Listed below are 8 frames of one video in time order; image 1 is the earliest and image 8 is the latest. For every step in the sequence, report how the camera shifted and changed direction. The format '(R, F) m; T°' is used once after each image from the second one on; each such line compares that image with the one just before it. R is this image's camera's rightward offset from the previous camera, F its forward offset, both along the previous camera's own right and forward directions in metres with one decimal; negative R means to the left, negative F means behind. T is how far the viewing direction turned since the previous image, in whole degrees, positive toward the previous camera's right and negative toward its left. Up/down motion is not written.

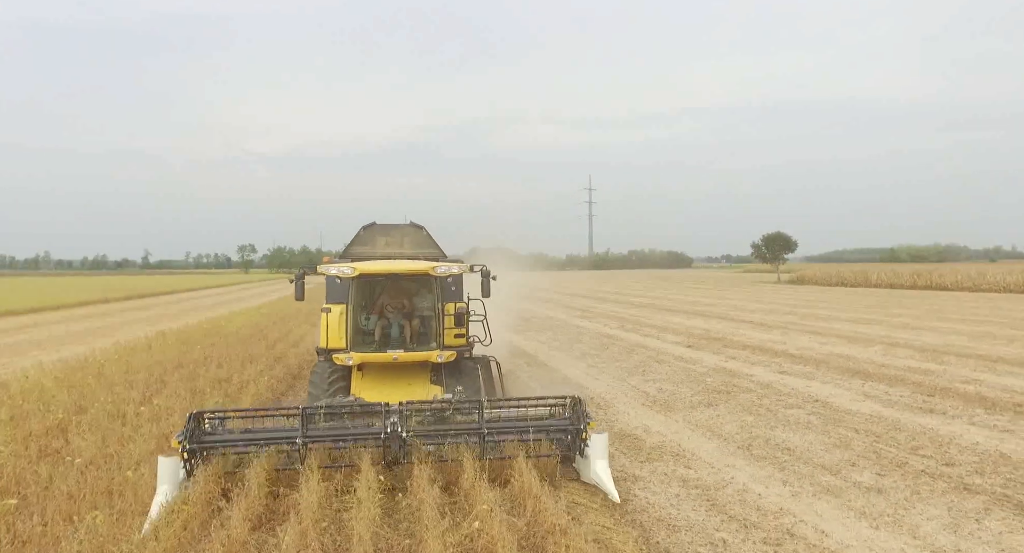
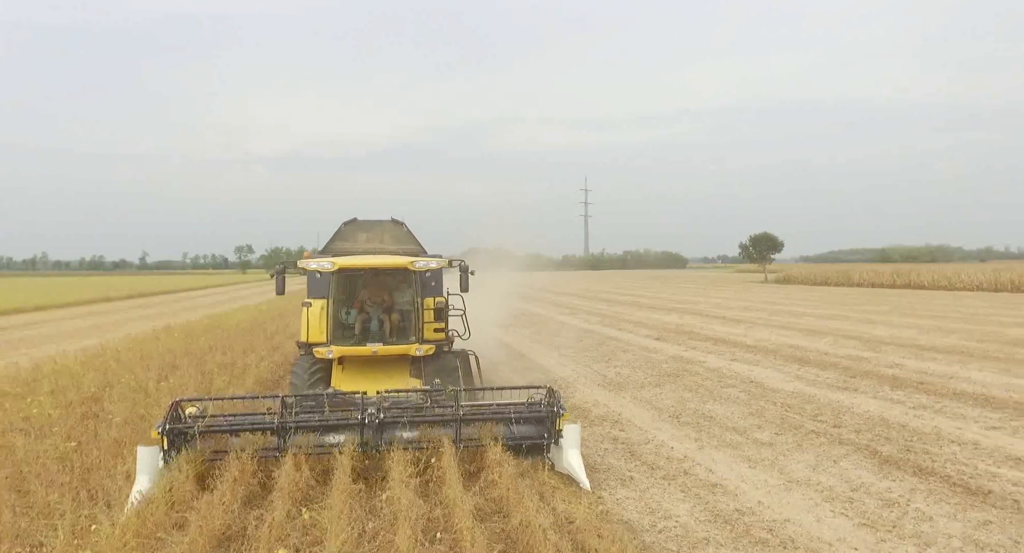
(+0.4, -1.4) m; 0°
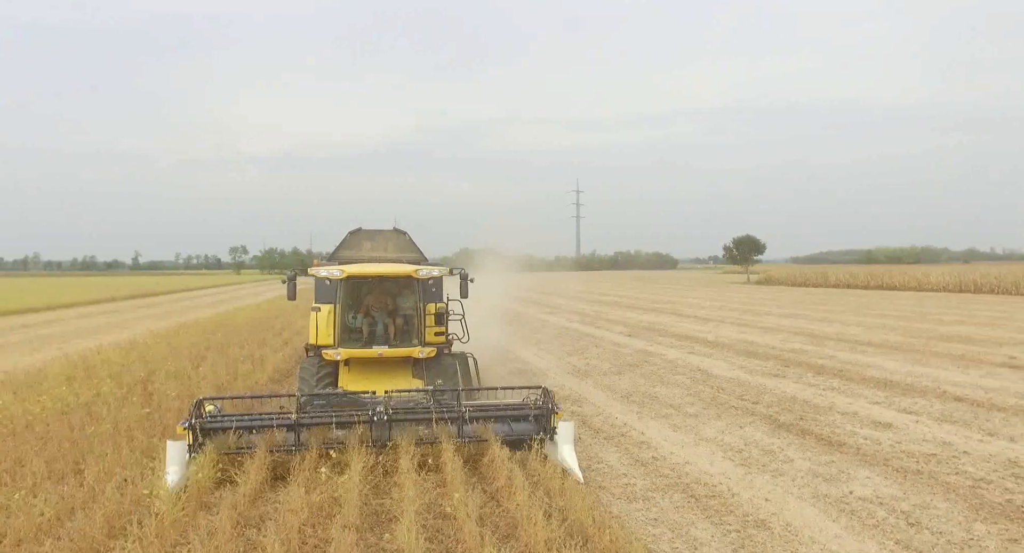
(+0.2, -1.9) m; +1°
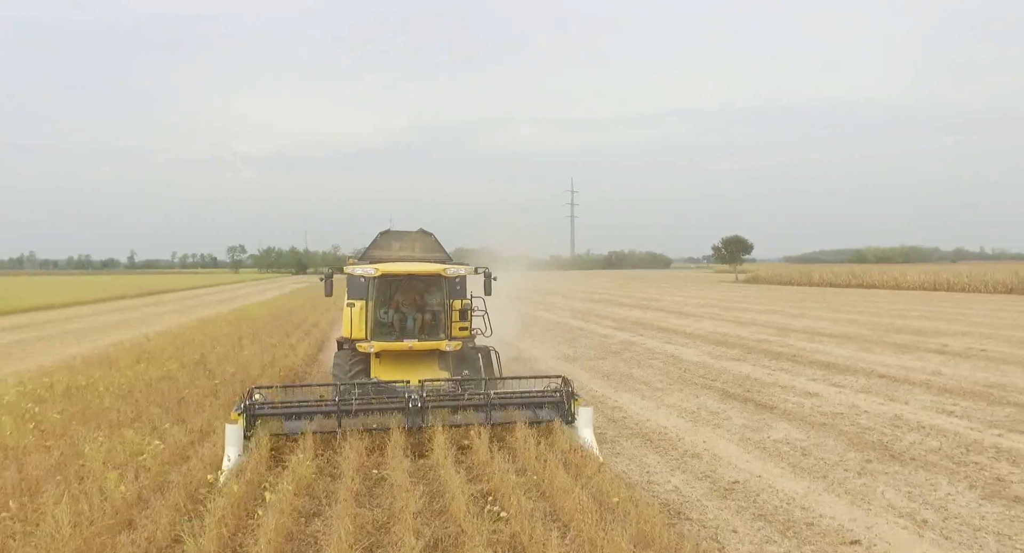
(-0.1, -2.0) m; 0°
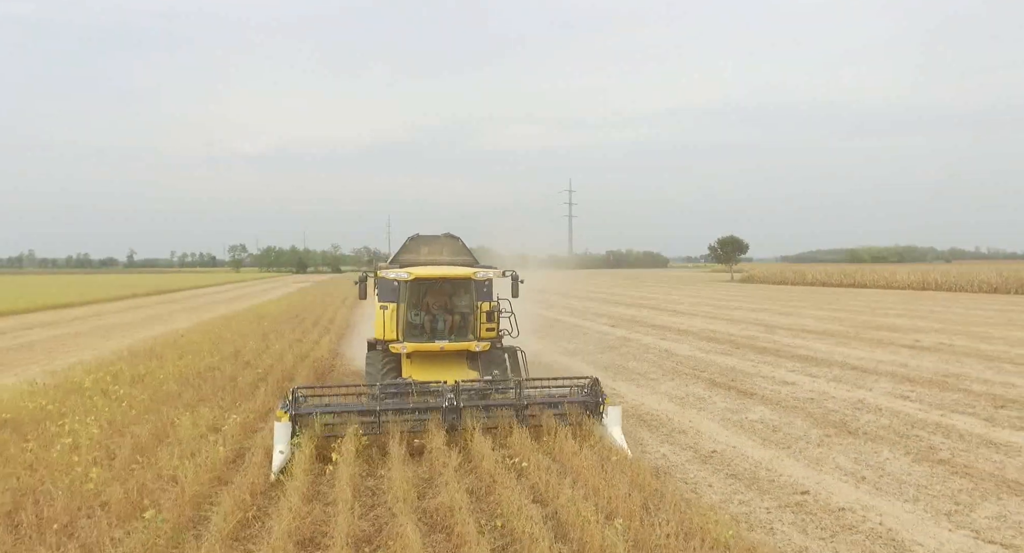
(-0.2, -1.3) m; 0°
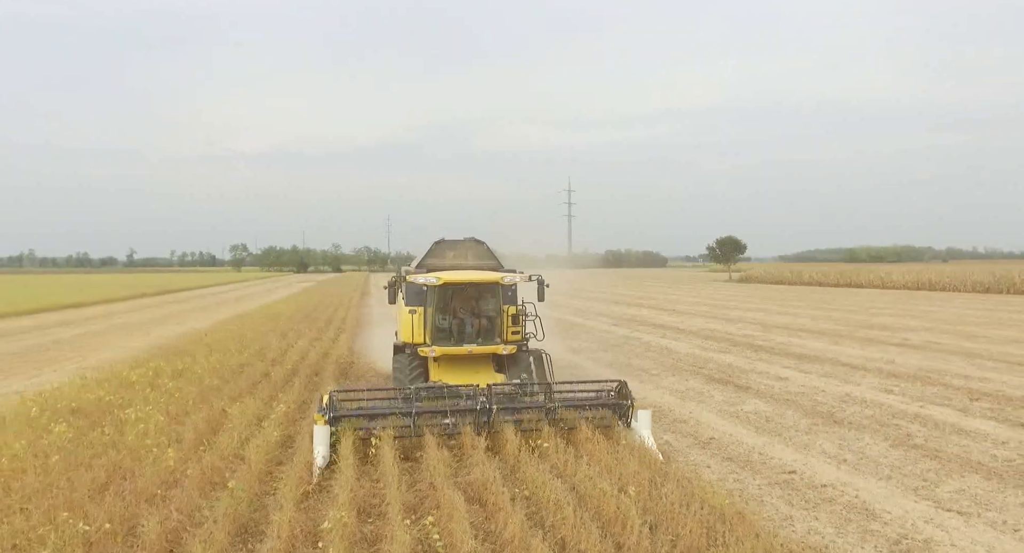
(-0.2, -0.8) m; 0°
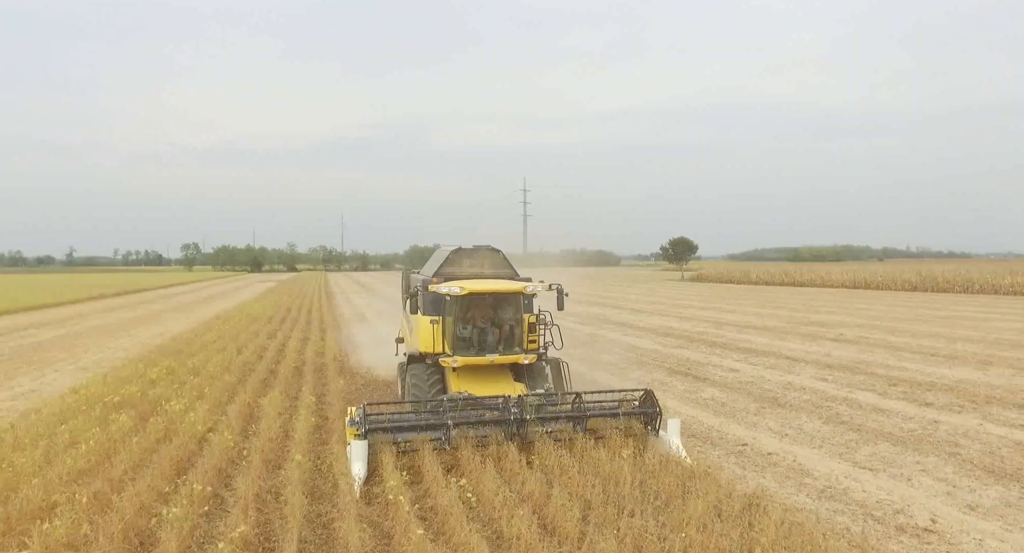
(-0.6, -1.4) m; +4°
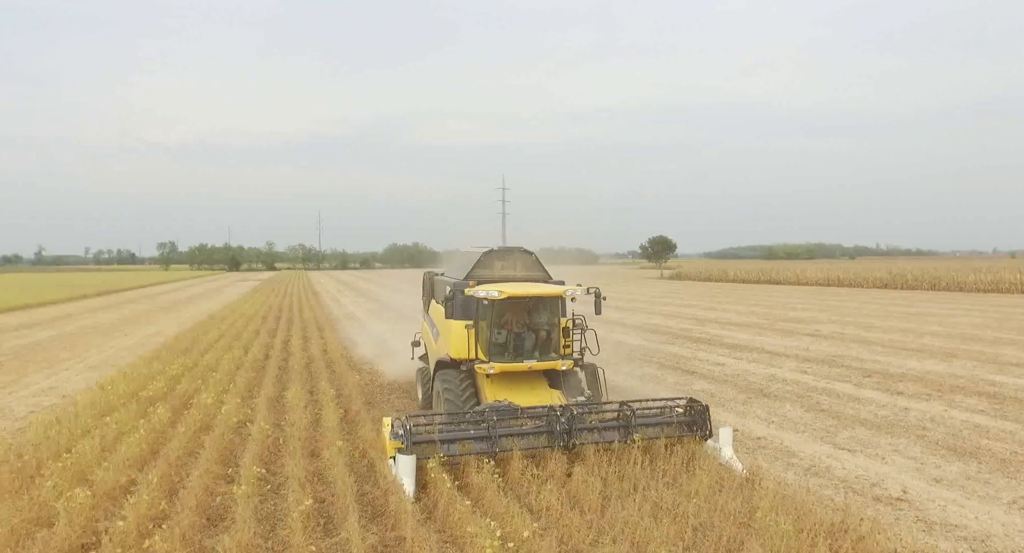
(-0.5, -0.8) m; +2°
